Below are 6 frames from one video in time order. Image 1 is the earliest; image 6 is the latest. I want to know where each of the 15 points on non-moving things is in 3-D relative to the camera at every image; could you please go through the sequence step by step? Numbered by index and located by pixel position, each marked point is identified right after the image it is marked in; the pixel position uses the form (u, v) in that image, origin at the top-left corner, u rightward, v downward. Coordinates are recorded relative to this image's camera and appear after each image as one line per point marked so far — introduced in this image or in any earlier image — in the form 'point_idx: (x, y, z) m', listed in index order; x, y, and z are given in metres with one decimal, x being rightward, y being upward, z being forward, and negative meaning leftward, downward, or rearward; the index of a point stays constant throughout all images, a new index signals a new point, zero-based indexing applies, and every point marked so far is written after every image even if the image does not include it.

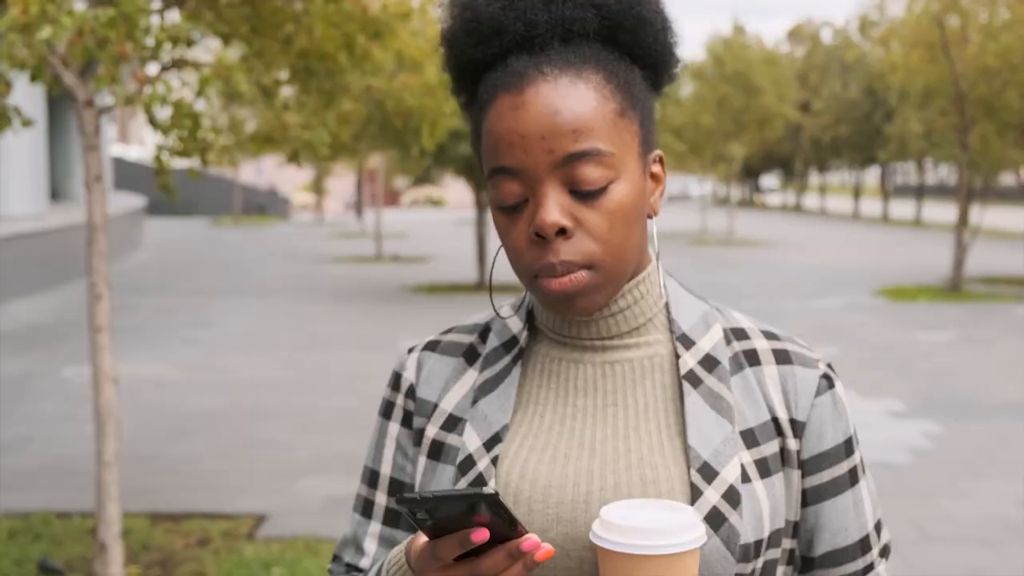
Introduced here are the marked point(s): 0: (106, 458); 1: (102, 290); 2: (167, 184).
0: (-1.7, -0.7, +4.8) m
1: (-1.7, 0.0, +4.7) m
2: (-1.7, +0.5, +5.8) m
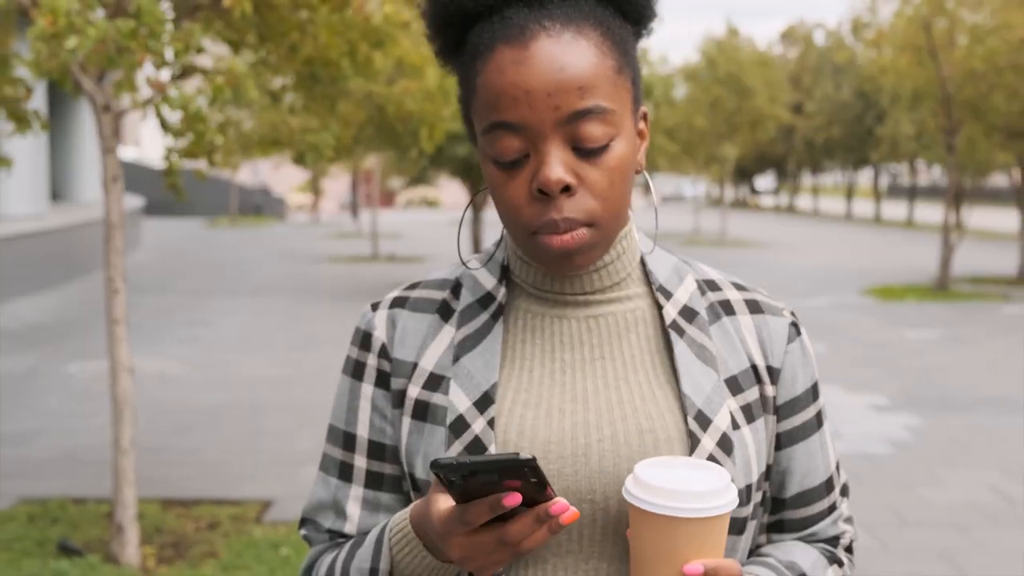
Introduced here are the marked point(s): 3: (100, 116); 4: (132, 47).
0: (-1.7, -0.7, +5.0) m
1: (-1.7, 0.0, +5.0) m
2: (-1.8, +0.5, +6.0) m
3: (-1.8, +0.7, +4.9) m
4: (-1.4, +0.9, +4.4) m
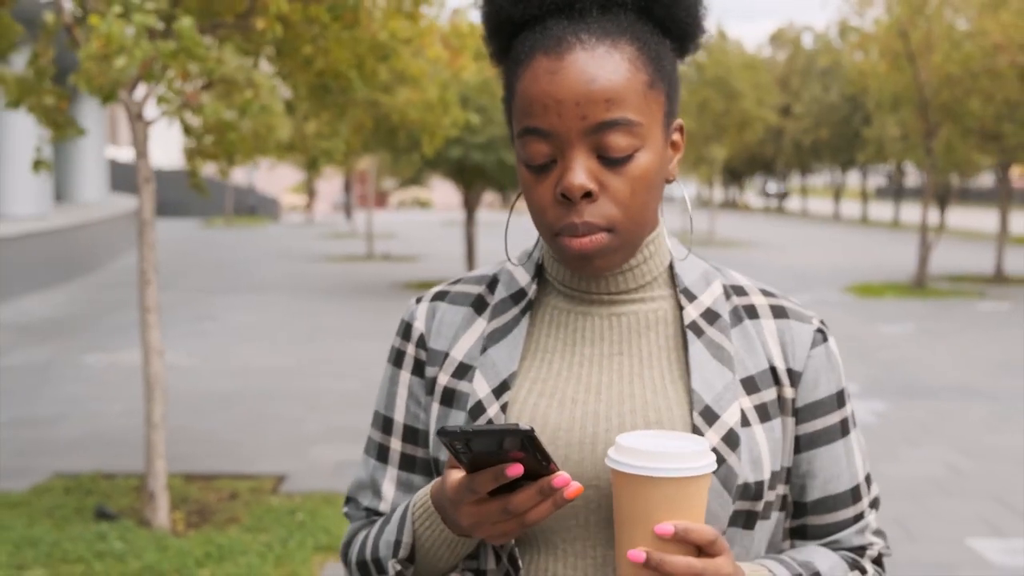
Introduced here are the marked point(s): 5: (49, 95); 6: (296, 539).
0: (-1.7, -0.6, +5.6) m
1: (-1.7, +0.1, +5.5) m
2: (-1.8, +0.6, +6.6) m
3: (-1.8, +0.8, +5.5) m
4: (-1.5, +1.0, +5.0) m
5: (-2.4, +1.0, +6.1) m
6: (-1.0, -1.1, +5.2) m
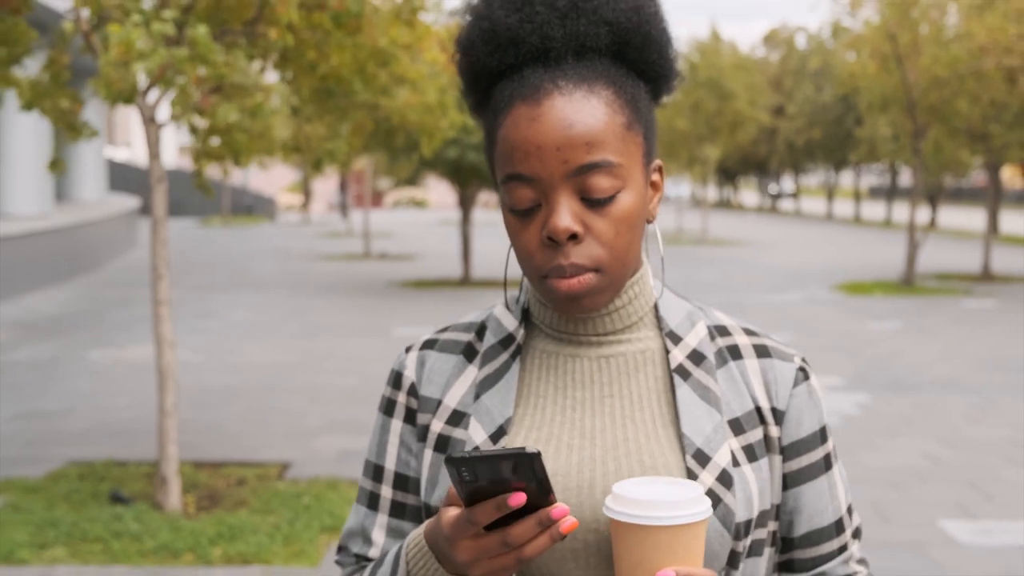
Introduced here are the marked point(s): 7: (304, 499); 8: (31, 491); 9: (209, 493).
0: (-1.8, -0.6, +5.8) m
1: (-1.8, +0.1, +5.8) m
2: (-1.8, +0.6, +6.8) m
3: (-1.8, +0.8, +5.8) m
4: (-1.5, +1.0, +5.3) m
5: (-2.5, +1.0, +6.4) m
6: (-1.0, -1.1, +5.5) m
7: (-1.1, -1.1, +5.8) m
8: (-2.5, -1.1, +6.0) m
9: (-1.6, -1.1, +6.1) m
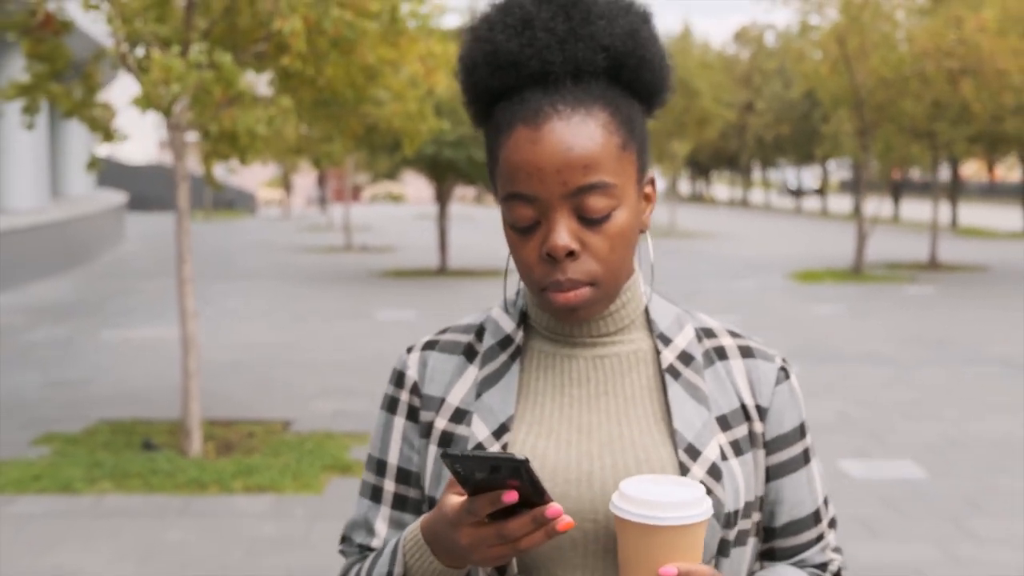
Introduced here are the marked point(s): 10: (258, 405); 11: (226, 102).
0: (-1.9, -0.5, +6.9) m
1: (-1.9, +0.2, +6.9) m
2: (-2.0, +0.7, +7.9) m
3: (-2.0, +0.9, +6.8) m
4: (-1.7, +1.1, +6.3) m
5: (-2.7, +1.2, +7.4) m
6: (-1.2, -1.0, +6.6) m
7: (-1.2, -1.0, +6.9) m
8: (-2.7, -0.9, +7.1) m
9: (-1.8, -1.0, +7.2) m
10: (-1.9, -0.9, +8.4) m
11: (-1.7, +1.1, +6.9) m
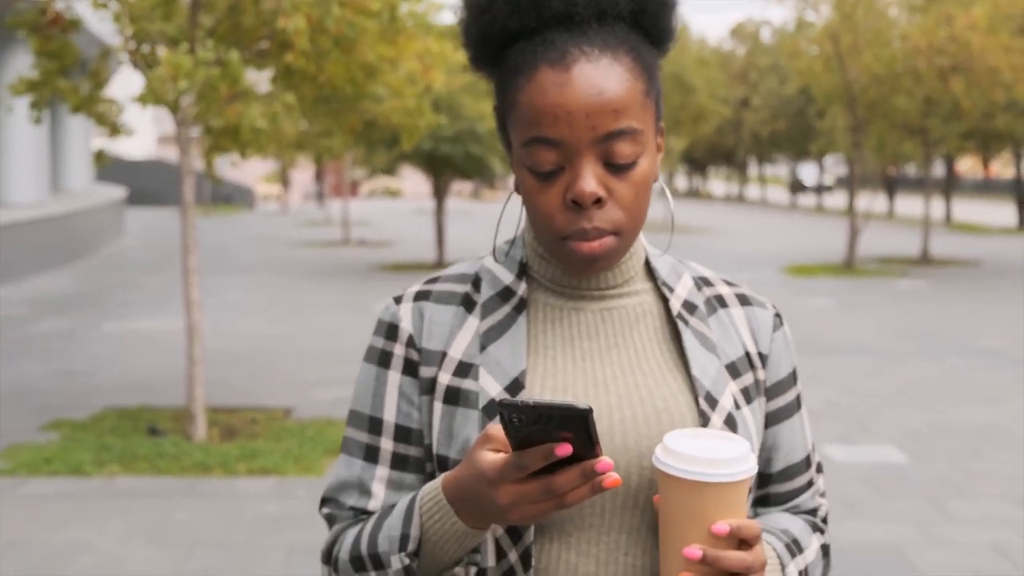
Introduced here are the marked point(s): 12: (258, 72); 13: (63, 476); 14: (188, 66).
0: (-2.0, -0.4, +7.1) m
1: (-2.0, +0.3, +7.1) m
2: (-2.1, +0.8, +8.1) m
3: (-2.0, +1.0, +7.0) m
4: (-1.7, +1.2, +6.6) m
5: (-2.7, +1.2, +7.6) m
6: (-1.2, -0.9, +6.8) m
7: (-1.3, -0.9, +7.2) m
8: (-2.7, -0.9, +7.3) m
9: (-1.8, -0.9, +7.4) m
10: (-1.9, -0.8, +8.7) m
11: (-1.7, +1.2, +7.1) m
12: (-1.7, +1.4, +7.6) m
13: (-2.4, -1.0, +6.3) m
14: (-1.8, +1.2, +6.3) m
